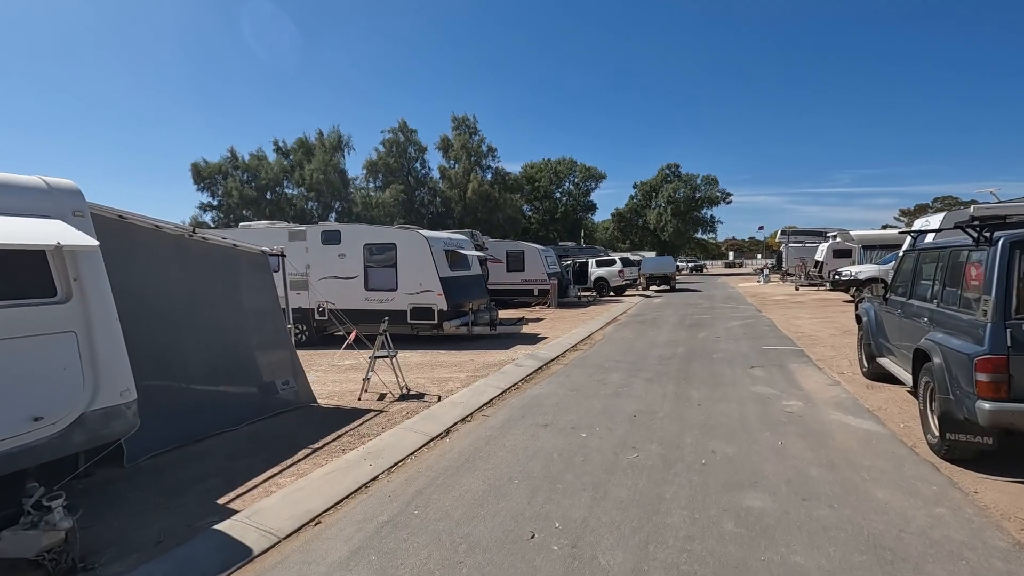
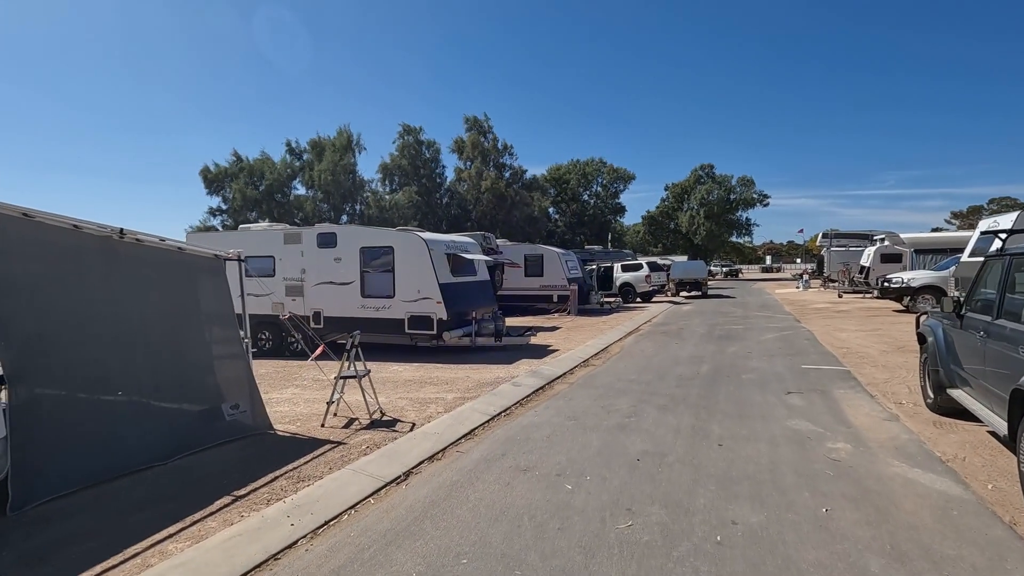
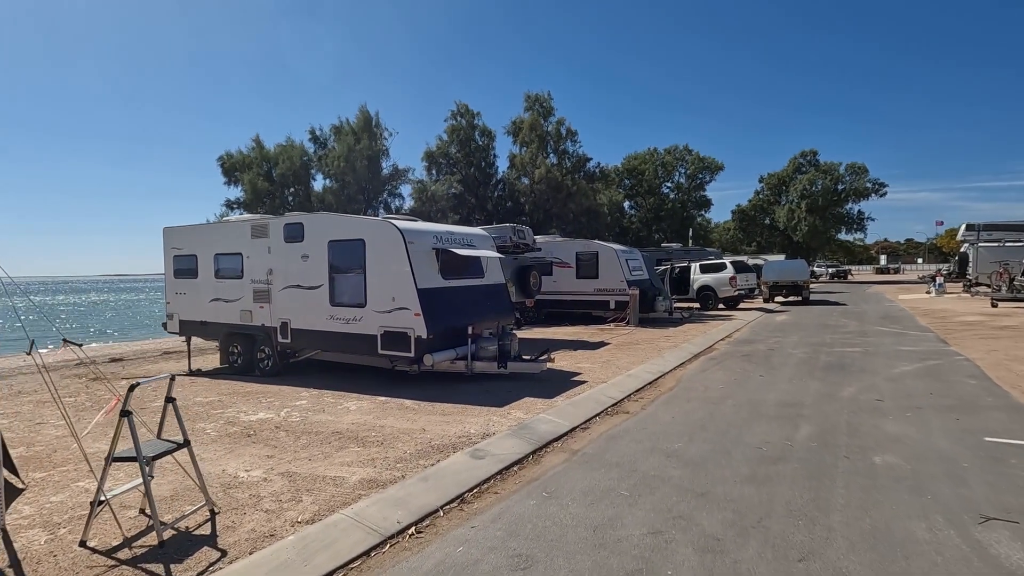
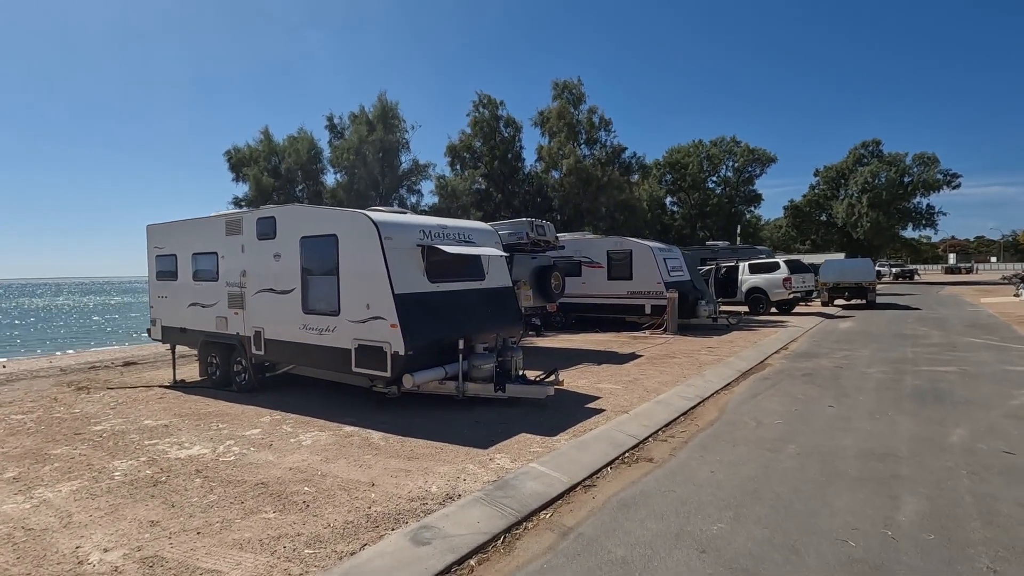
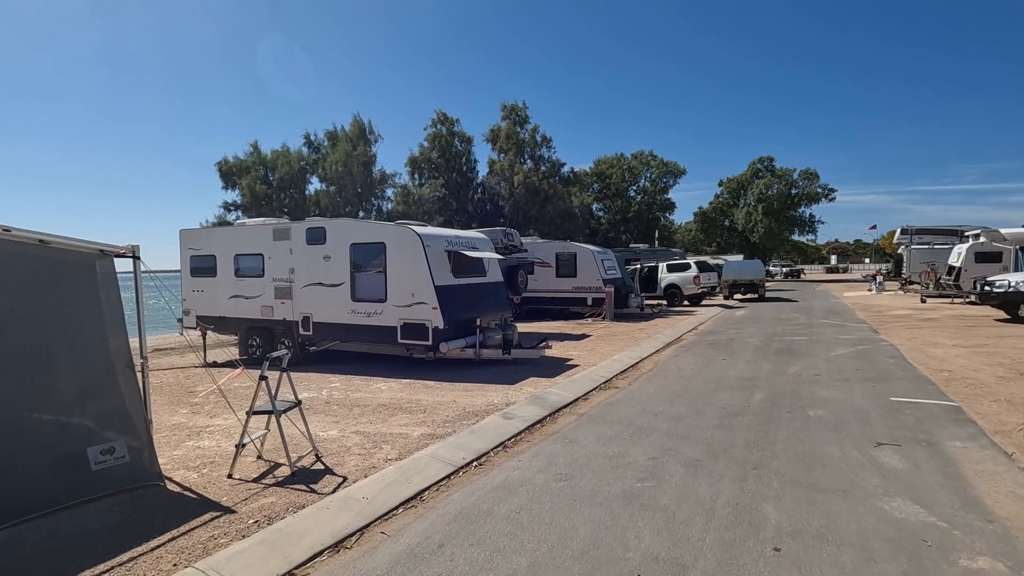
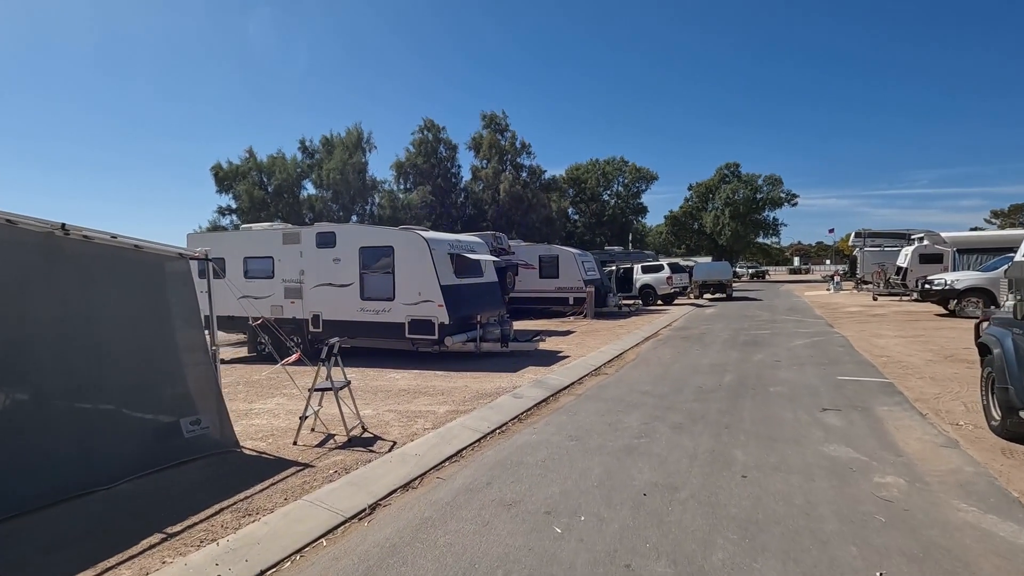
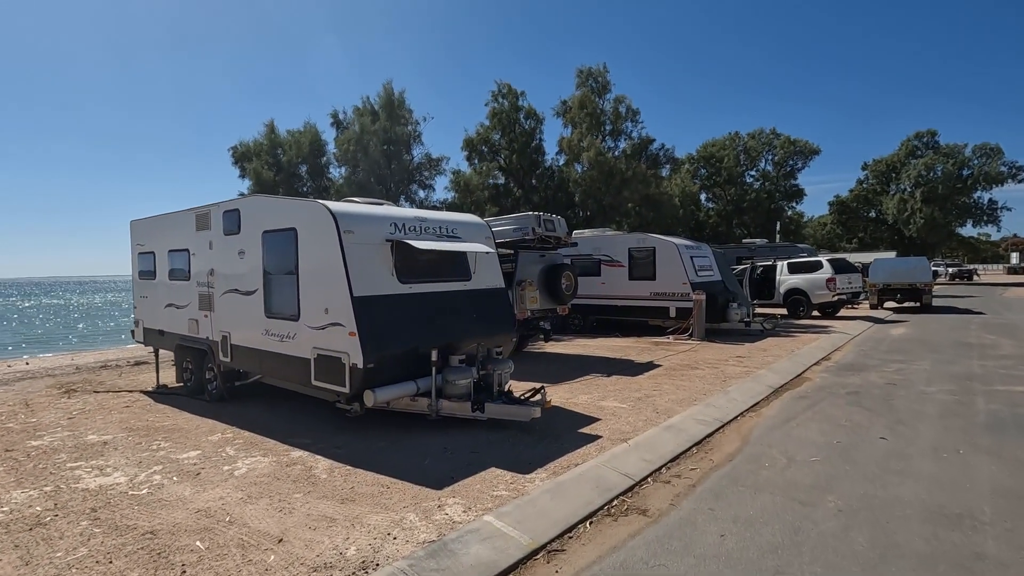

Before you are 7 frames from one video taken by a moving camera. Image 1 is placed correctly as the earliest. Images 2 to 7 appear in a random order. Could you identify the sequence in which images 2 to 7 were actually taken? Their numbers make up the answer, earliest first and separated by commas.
2, 6, 5, 3, 4, 7
